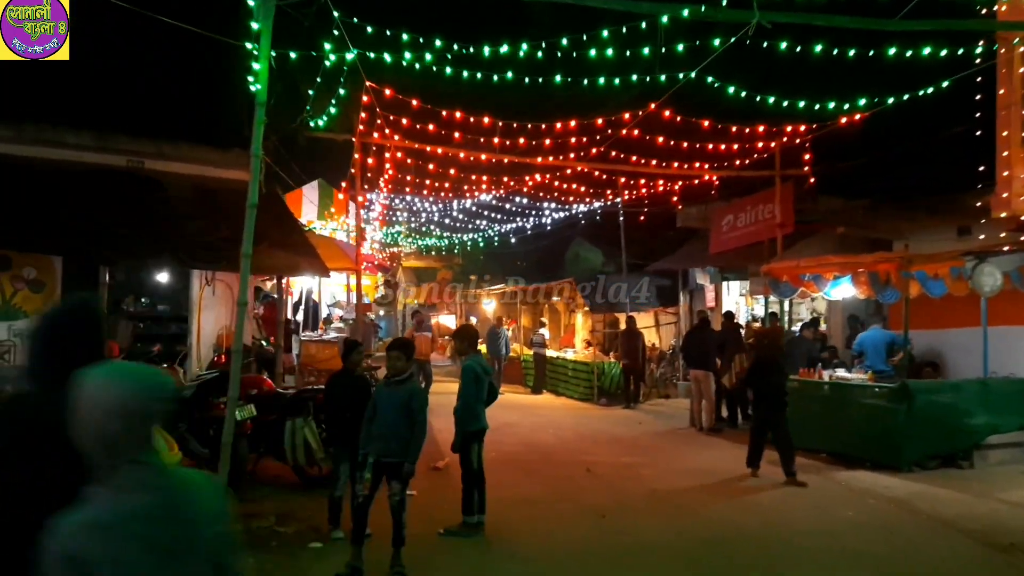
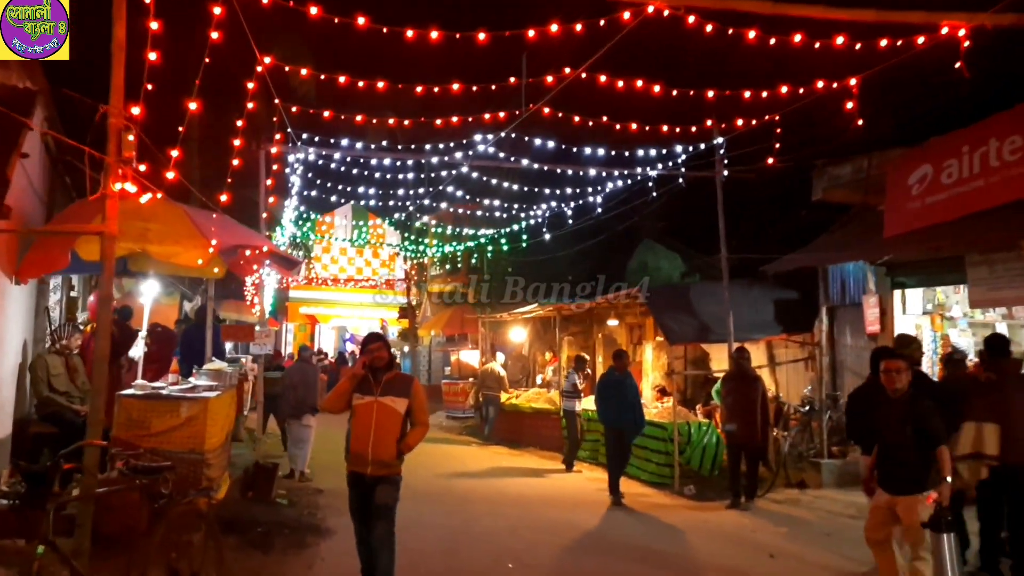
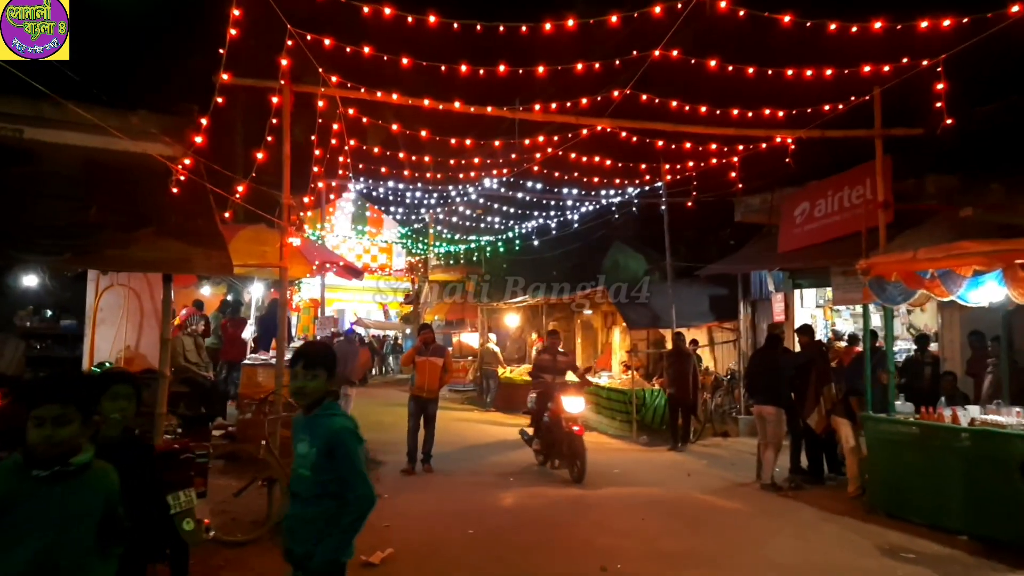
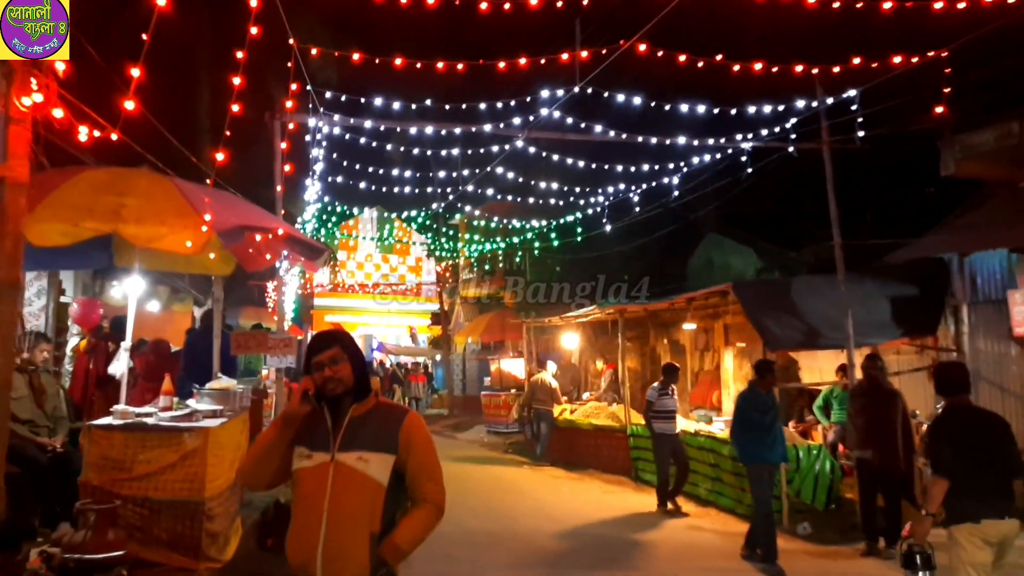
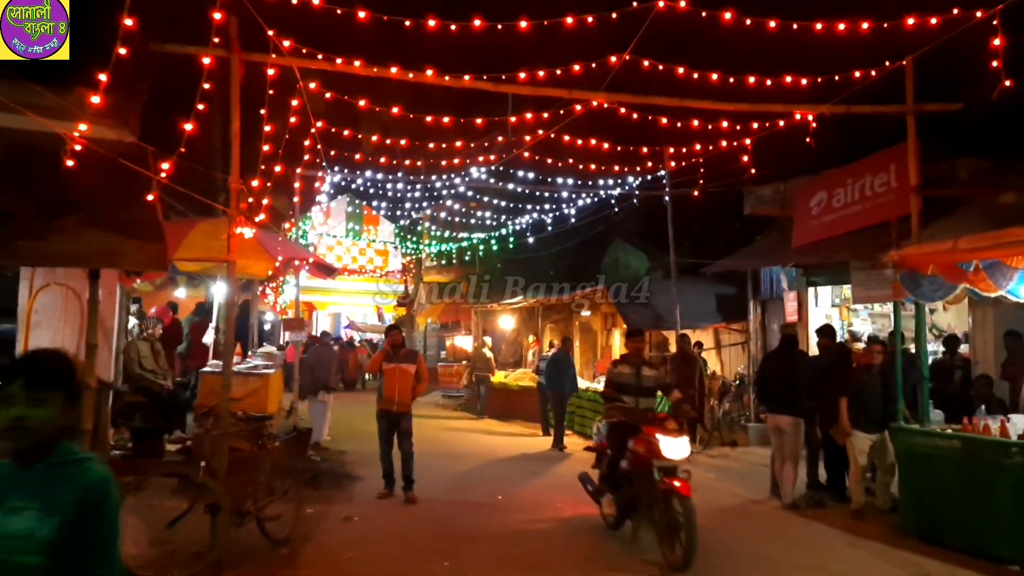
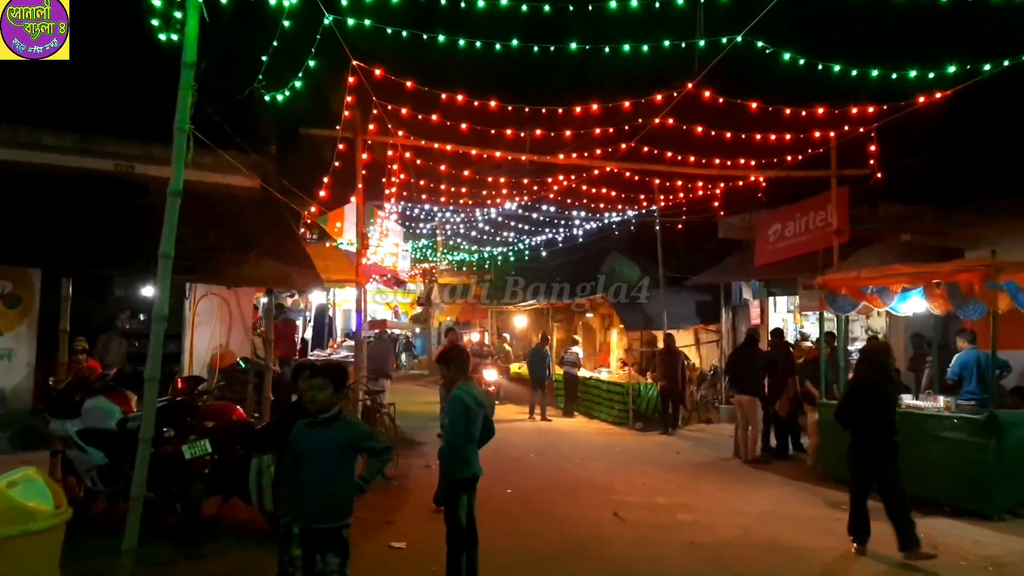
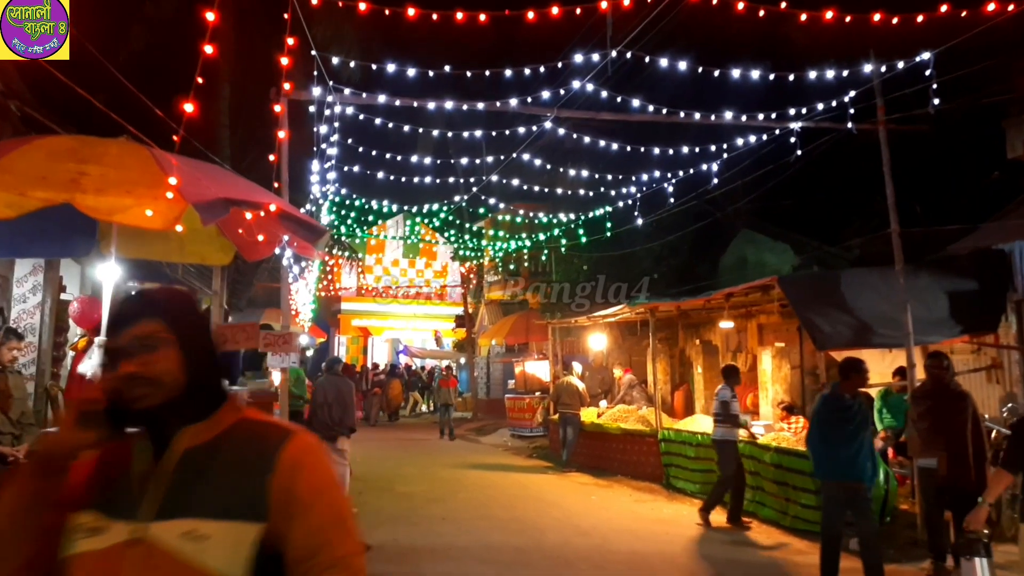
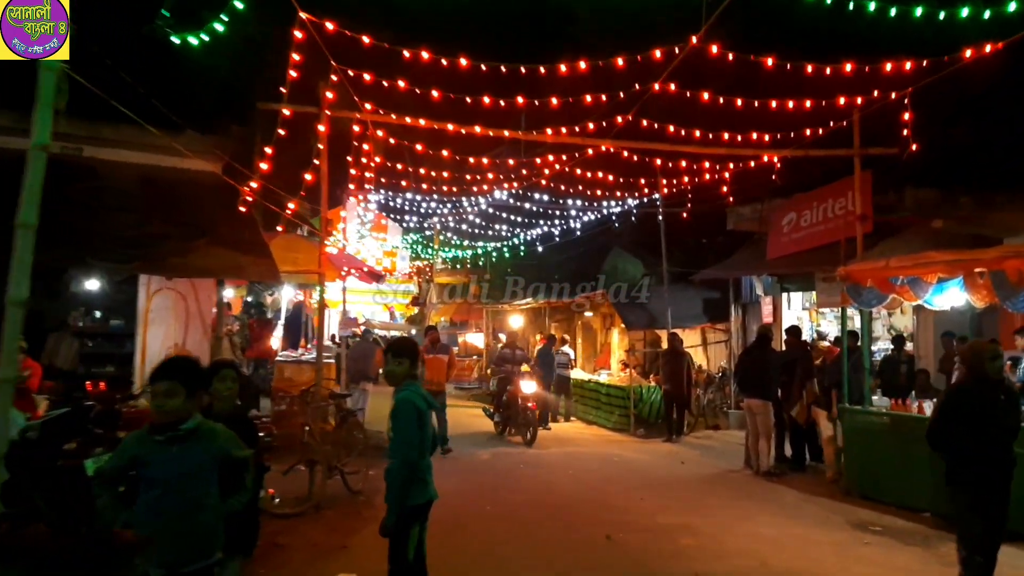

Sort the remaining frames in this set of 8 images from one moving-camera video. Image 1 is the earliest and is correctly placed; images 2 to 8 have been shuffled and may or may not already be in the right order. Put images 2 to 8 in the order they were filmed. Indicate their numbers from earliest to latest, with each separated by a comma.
6, 8, 3, 5, 2, 4, 7
